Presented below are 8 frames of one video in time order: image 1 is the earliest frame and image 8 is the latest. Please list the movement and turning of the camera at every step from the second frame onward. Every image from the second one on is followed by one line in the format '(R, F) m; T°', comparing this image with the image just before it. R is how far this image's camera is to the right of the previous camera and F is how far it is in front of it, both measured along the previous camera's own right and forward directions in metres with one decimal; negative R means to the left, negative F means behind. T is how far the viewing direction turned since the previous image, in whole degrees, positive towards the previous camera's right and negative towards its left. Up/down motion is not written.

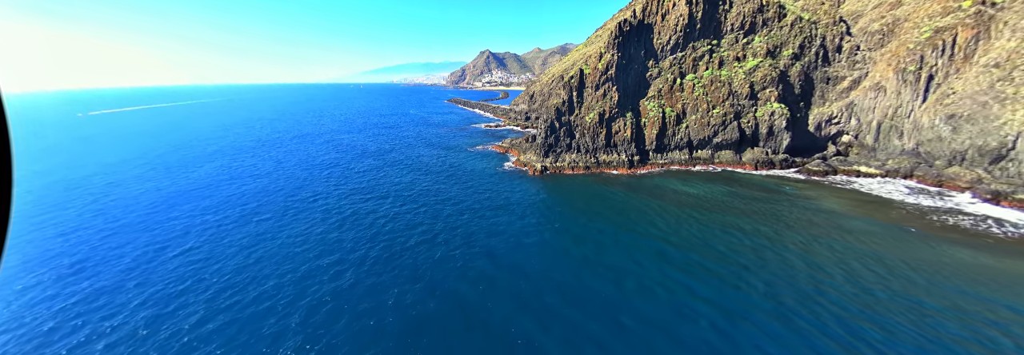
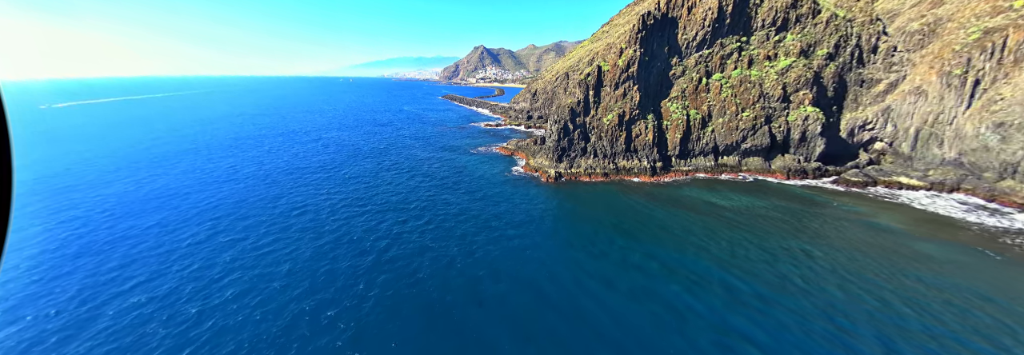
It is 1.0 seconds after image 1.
(-3.5, +5.4) m; +2°
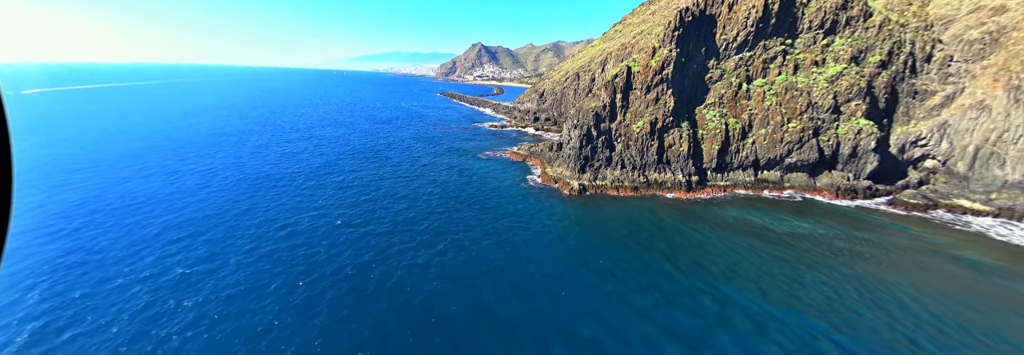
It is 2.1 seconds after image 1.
(-4.1, +6.0) m; +1°
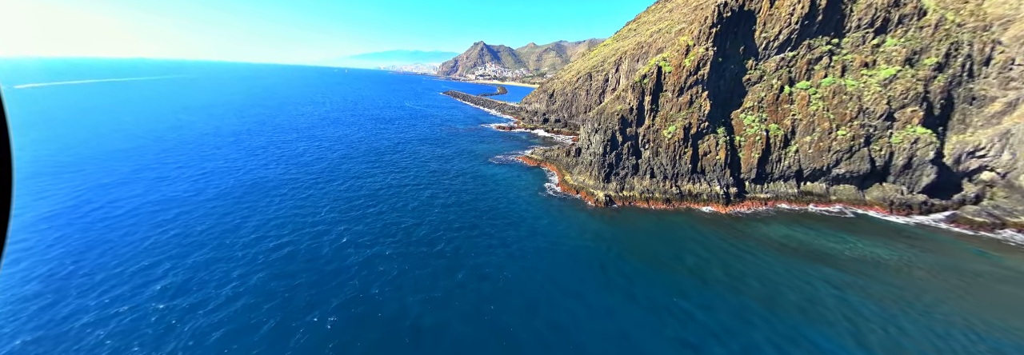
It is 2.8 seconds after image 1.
(-3.1, +4.1) m; 0°
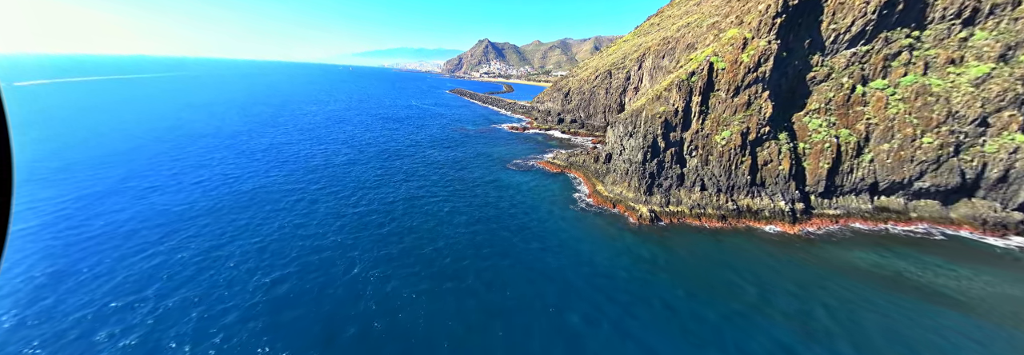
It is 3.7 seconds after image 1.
(-3.8, +5.2) m; -1°
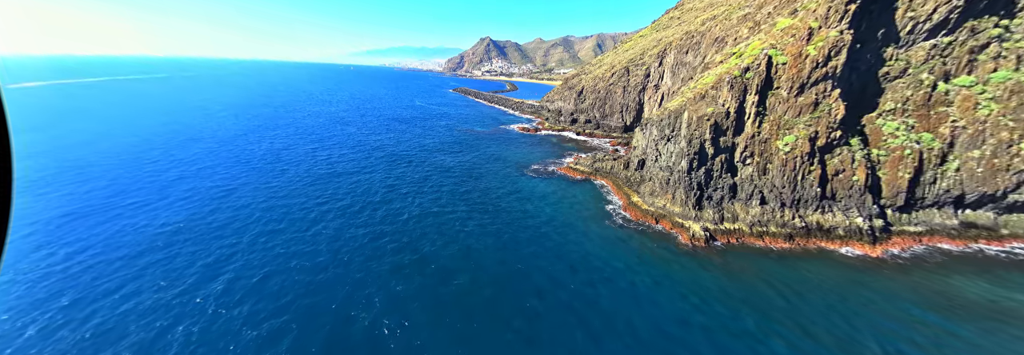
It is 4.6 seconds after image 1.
(-3.4, +4.9) m; 0°
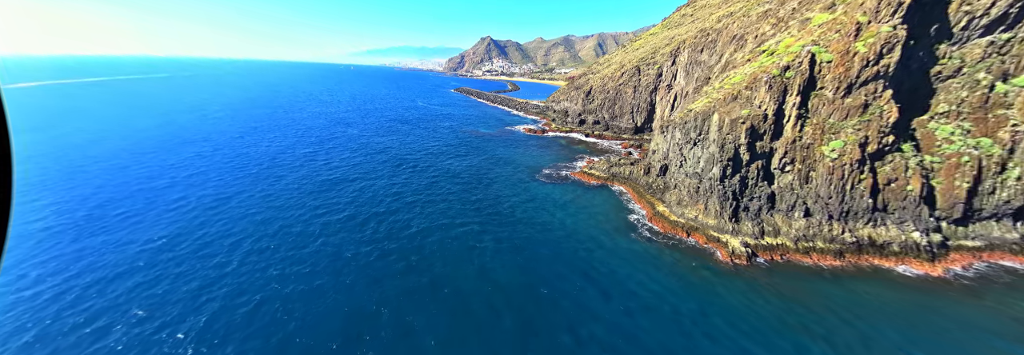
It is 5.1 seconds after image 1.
(-2.1, +2.9) m; 0°
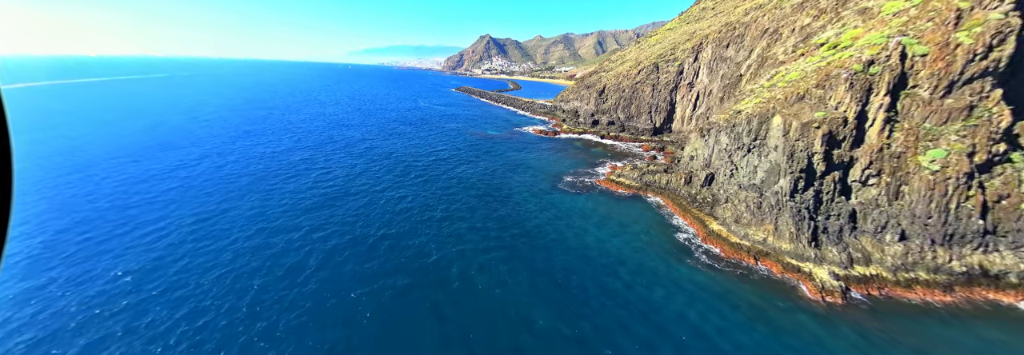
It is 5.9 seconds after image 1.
(-3.6, +4.9) m; 0°
